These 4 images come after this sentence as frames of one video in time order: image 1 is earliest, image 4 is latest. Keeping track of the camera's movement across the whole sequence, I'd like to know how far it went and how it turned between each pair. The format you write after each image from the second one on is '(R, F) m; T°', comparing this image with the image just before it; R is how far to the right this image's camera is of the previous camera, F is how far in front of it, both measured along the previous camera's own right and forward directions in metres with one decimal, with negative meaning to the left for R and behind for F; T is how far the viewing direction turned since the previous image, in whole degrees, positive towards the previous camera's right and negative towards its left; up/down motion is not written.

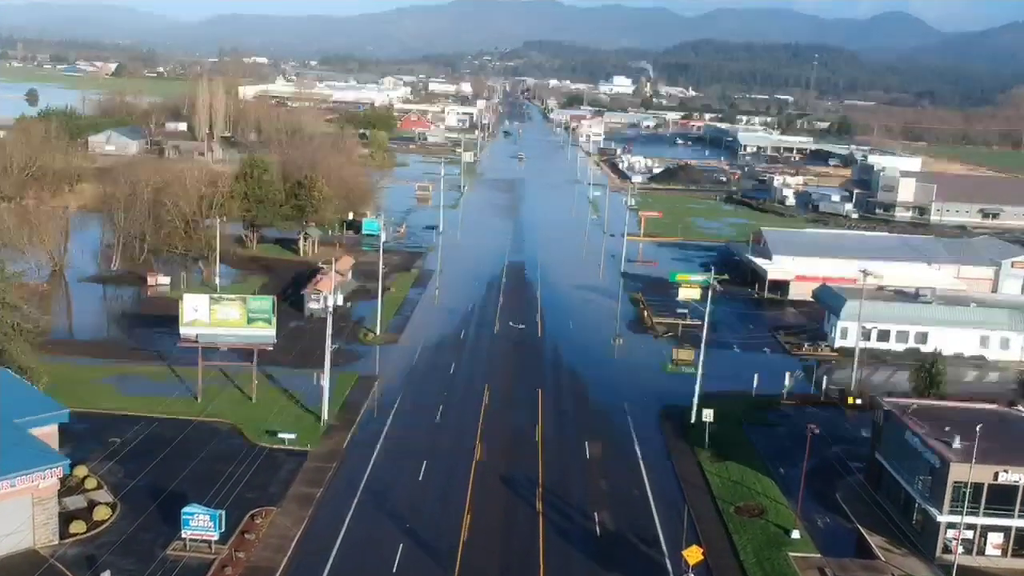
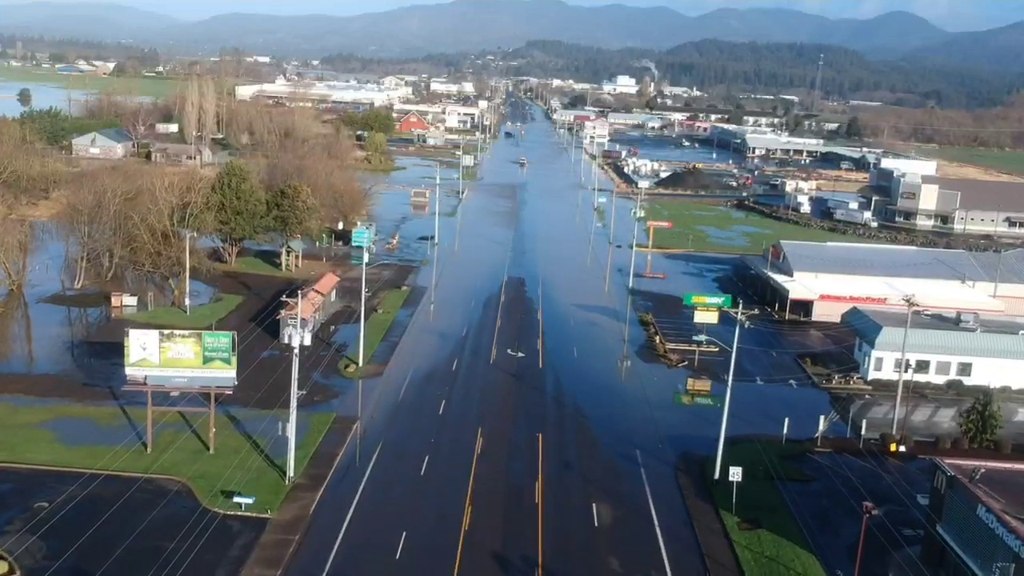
(+0.1, +2.7) m; 0°
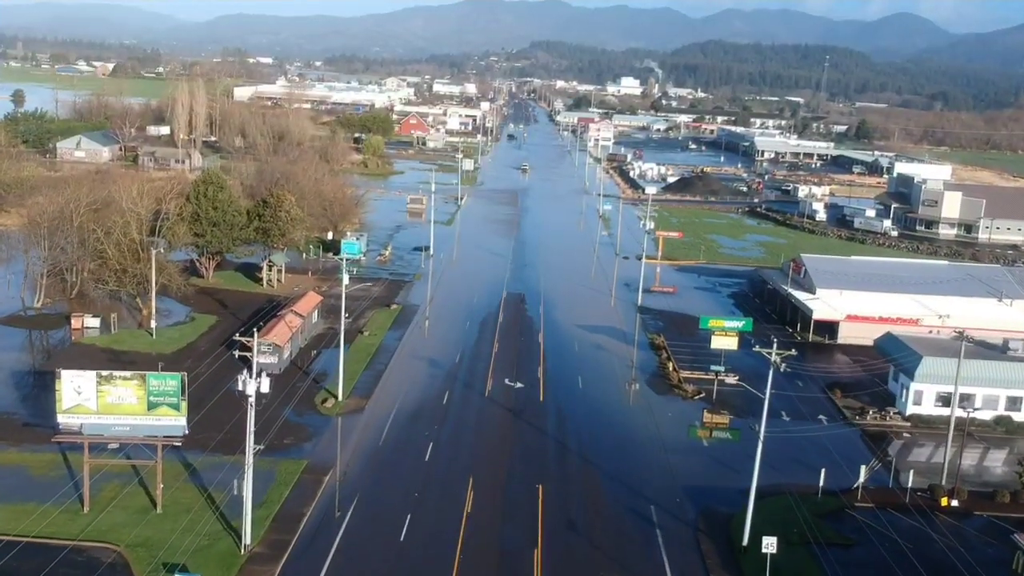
(+0.1, +2.5) m; 0°
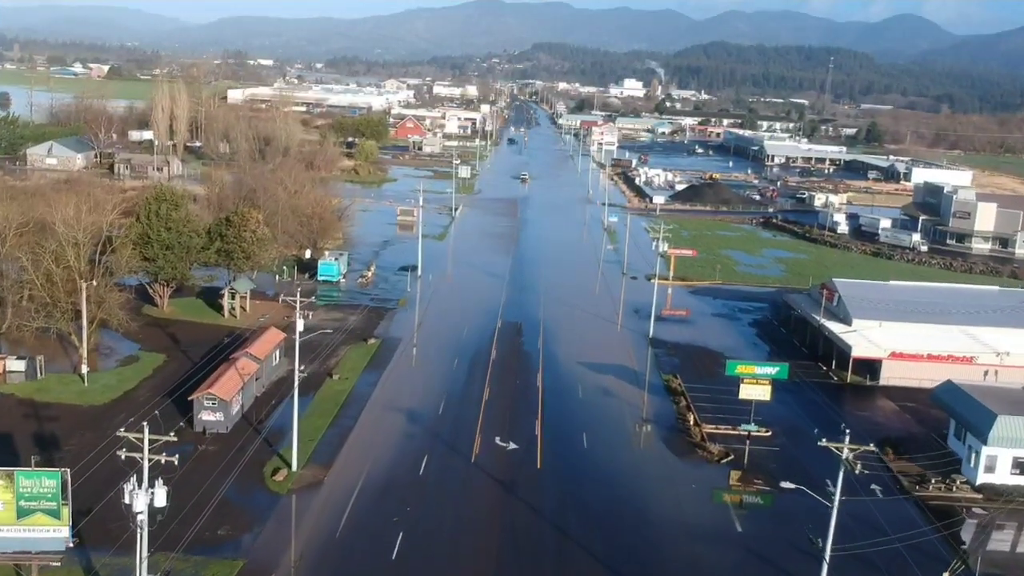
(+0.2, +3.6) m; 0°
